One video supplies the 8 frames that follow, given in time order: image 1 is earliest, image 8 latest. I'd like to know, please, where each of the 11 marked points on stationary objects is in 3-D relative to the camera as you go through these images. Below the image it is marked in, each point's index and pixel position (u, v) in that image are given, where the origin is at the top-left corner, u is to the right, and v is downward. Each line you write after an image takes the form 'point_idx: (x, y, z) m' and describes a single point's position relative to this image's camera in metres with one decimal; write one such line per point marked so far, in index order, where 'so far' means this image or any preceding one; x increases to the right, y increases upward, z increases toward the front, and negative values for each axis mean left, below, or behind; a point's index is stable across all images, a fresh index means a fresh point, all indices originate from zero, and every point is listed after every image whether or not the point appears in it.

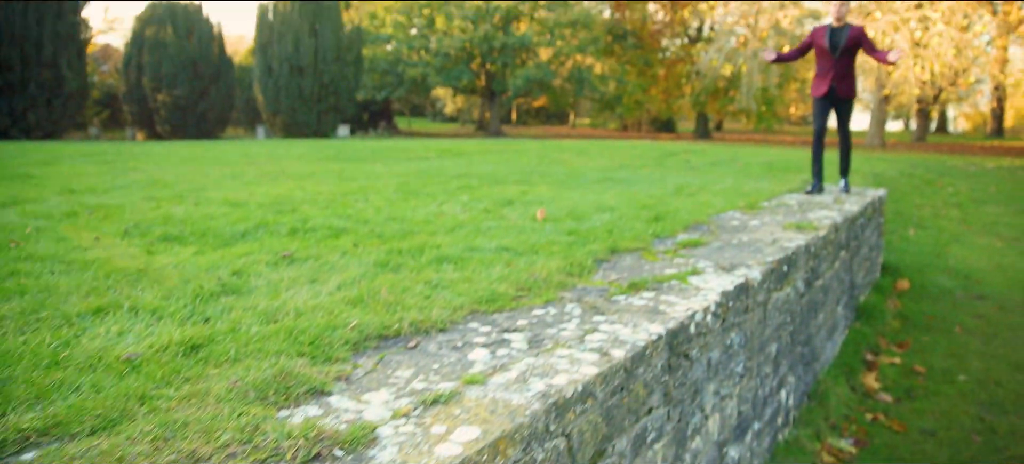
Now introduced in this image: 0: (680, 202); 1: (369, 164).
0: (+1.3, +0.2, +5.6) m
1: (-2.0, +1.0, +10.1) m
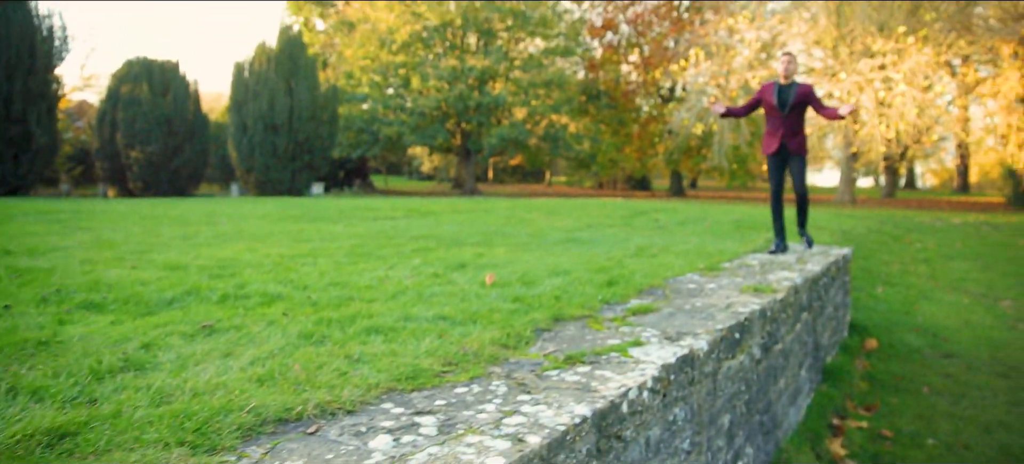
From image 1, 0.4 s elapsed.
0: (+1.0, -0.3, +5.5) m
1: (-2.5, +0.1, +9.9) m
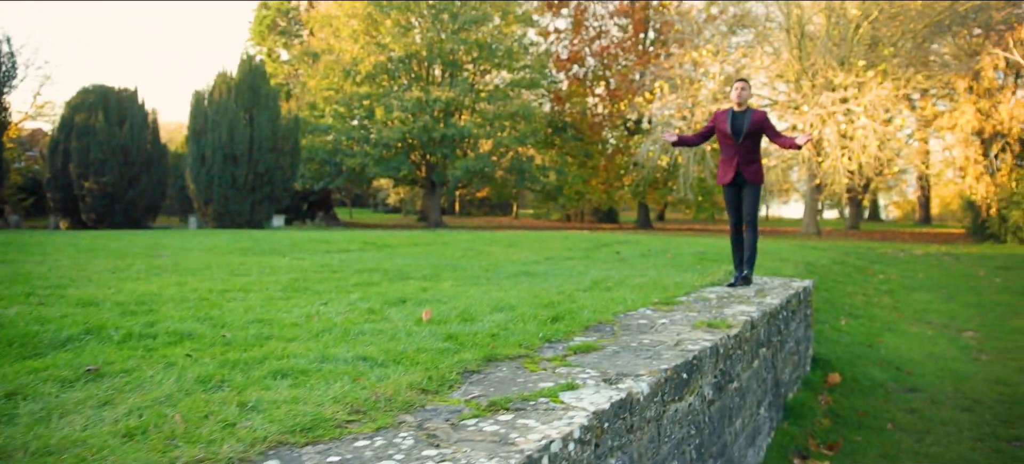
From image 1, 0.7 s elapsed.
0: (+0.6, -0.5, +5.2) m
1: (-3.0, -0.3, +9.5) m
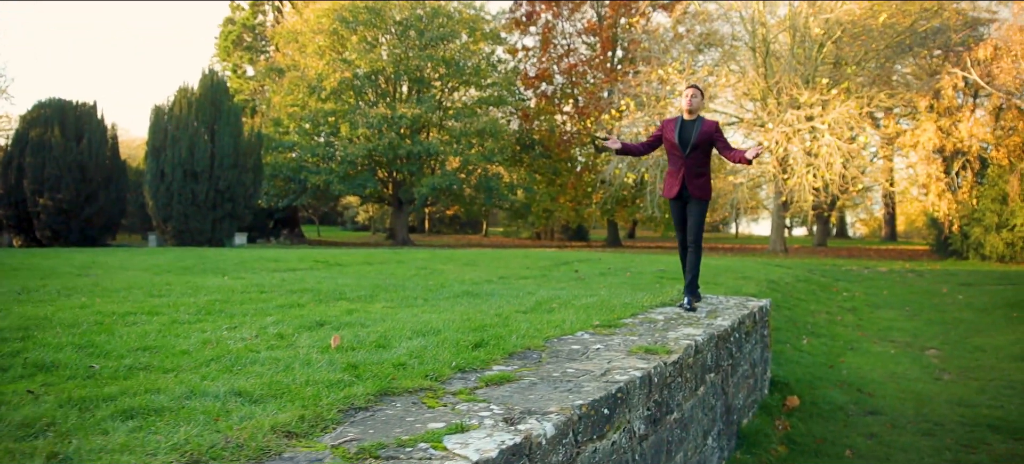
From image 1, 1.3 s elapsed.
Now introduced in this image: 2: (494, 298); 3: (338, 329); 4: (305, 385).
0: (+0.1, -0.6, +4.9) m
1: (-3.7, -0.6, +9.0) m
2: (-0.1, -0.6, +6.7) m
3: (-1.1, -0.6, +4.4) m
4: (-0.8, -0.6, +3.0) m
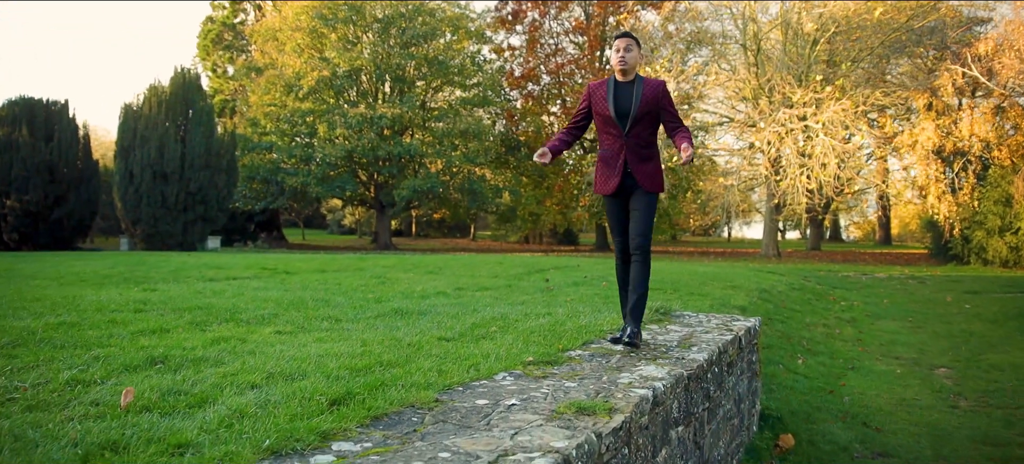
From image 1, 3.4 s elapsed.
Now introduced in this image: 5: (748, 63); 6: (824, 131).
0: (-0.4, -0.7, +3.7) m
1: (-4.2, -0.6, +7.8) m
2: (-0.7, -0.7, +5.5) m
3: (-1.6, -0.6, +3.2) m
4: (-1.3, -0.7, +1.8) m
5: (+6.2, +4.4, +18.8) m
6: (+7.1, +2.3, +16.4) m
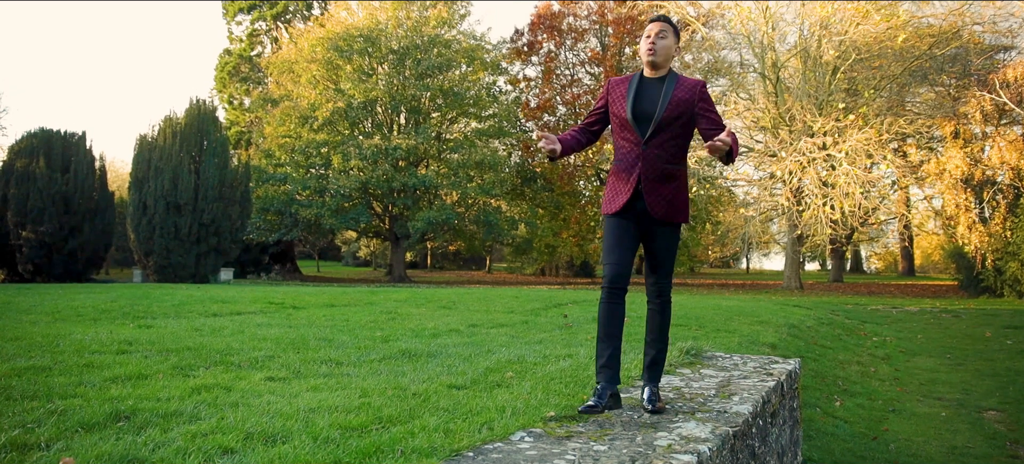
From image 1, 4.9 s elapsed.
0: (-0.3, -0.8, +3.2) m
1: (-4.0, -1.0, +7.4) m
2: (-0.5, -0.9, +5.0) m
3: (-1.5, -0.8, +2.8) m
4: (-1.3, -0.7, +1.3) m
5: (+6.6, +3.6, +18.4) m
6: (+7.5, +1.6, +15.9) m
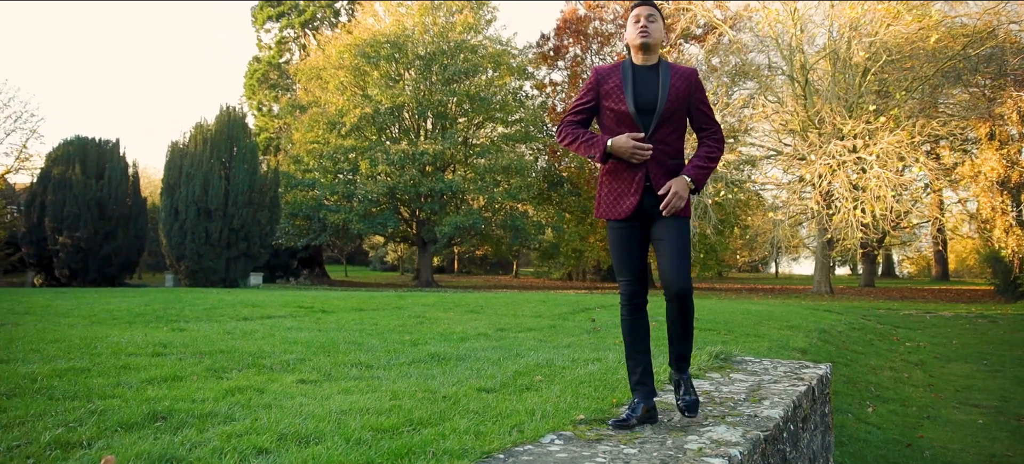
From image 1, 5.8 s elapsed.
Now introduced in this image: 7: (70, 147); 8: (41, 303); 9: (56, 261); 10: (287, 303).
0: (-0.2, -0.8, +3.2) m
1: (-3.7, -1.0, +7.6) m
2: (-0.3, -0.9, +5.0) m
3: (-1.4, -0.8, +2.8) m
4: (-1.2, -0.7, +1.4) m
5: (+7.2, +3.5, +18.2) m
6: (+8.1, +1.5, +15.7) m
7: (-12.3, +2.4, +19.8) m
8: (-6.9, -1.1, +10.6) m
9: (-12.4, -0.8, +19.4) m
10: (-3.9, -1.2, +12.4) m
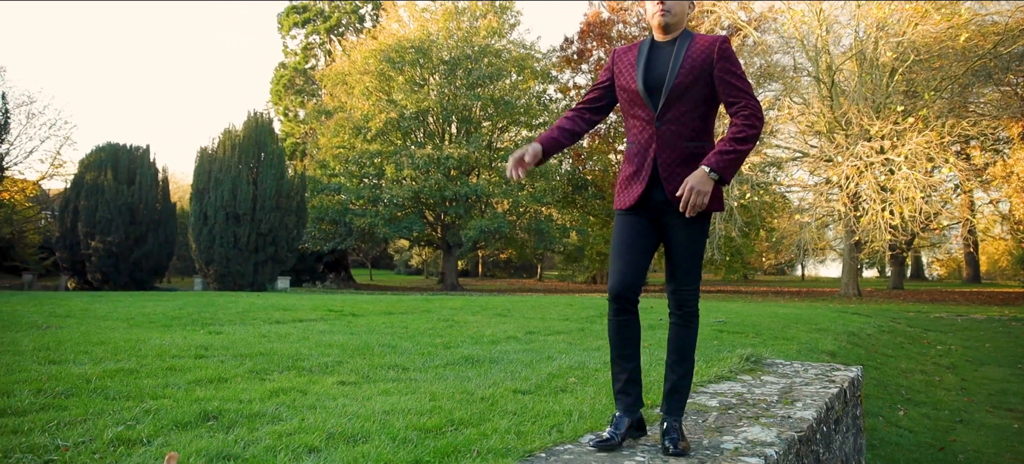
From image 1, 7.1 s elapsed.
0: (0.0, -0.9, +3.3) m
1: (-3.4, -1.1, +7.7) m
2: (-0.1, -1.0, +5.1) m
3: (-1.2, -0.8, +3.0) m
4: (-1.1, -0.8, +1.5) m
5: (+7.8, +3.5, +18.1) m
6: (+8.6, +1.5, +15.5) m
7: (-11.6, +2.2, +20.3) m
8: (-6.5, -1.1, +10.9) m
9: (-11.7, -0.9, +19.8) m
10: (-3.4, -1.3, +12.6) m
